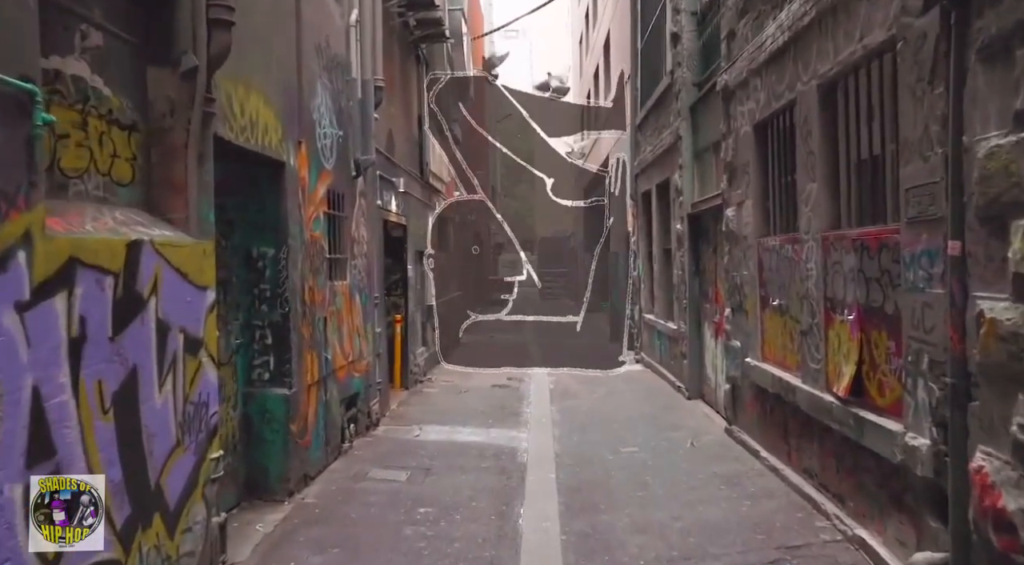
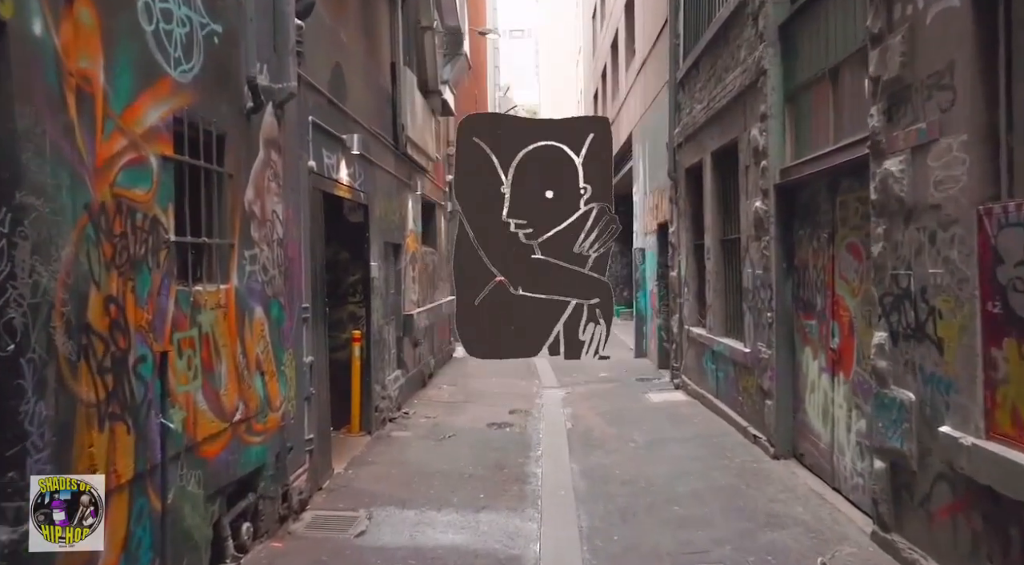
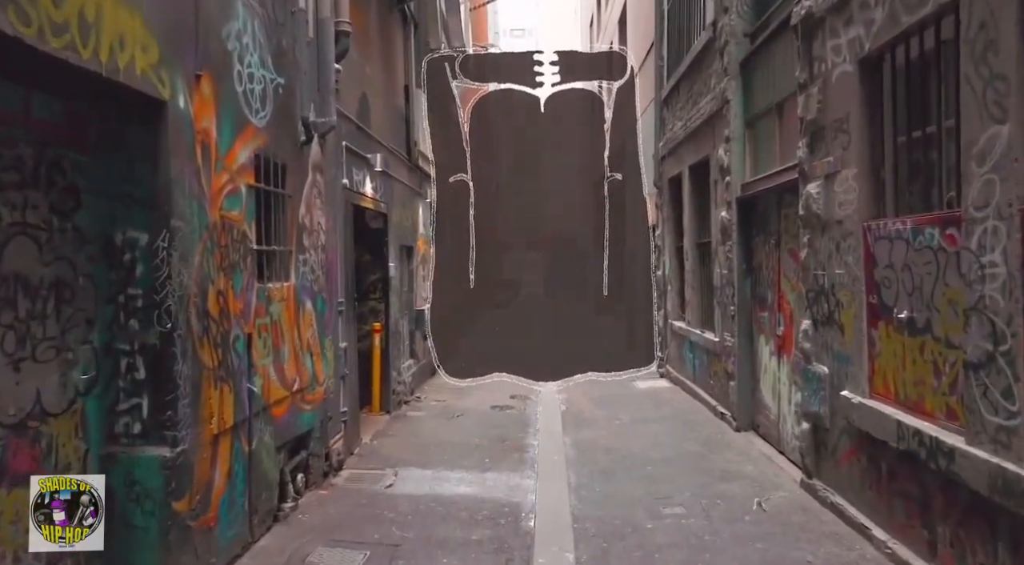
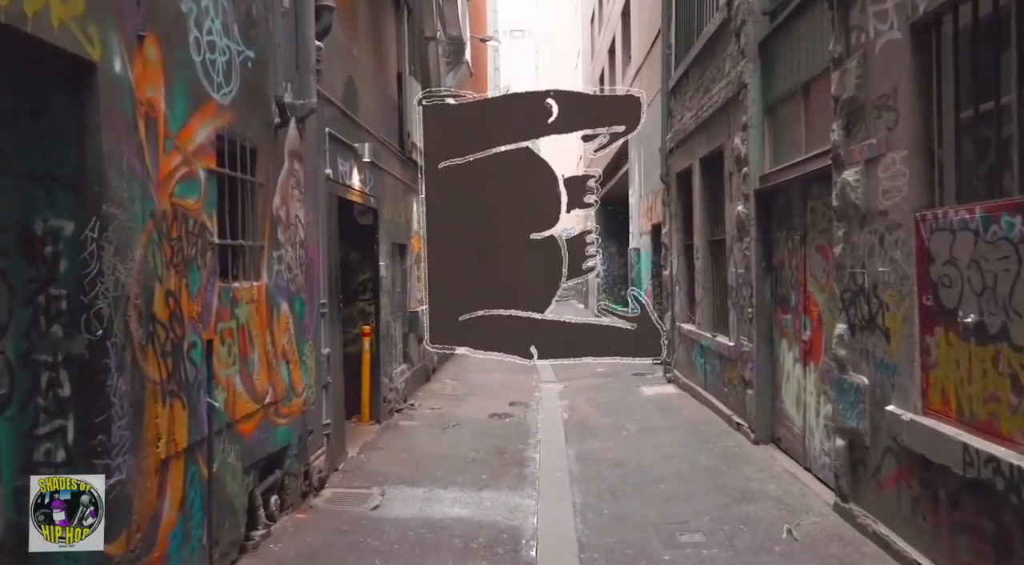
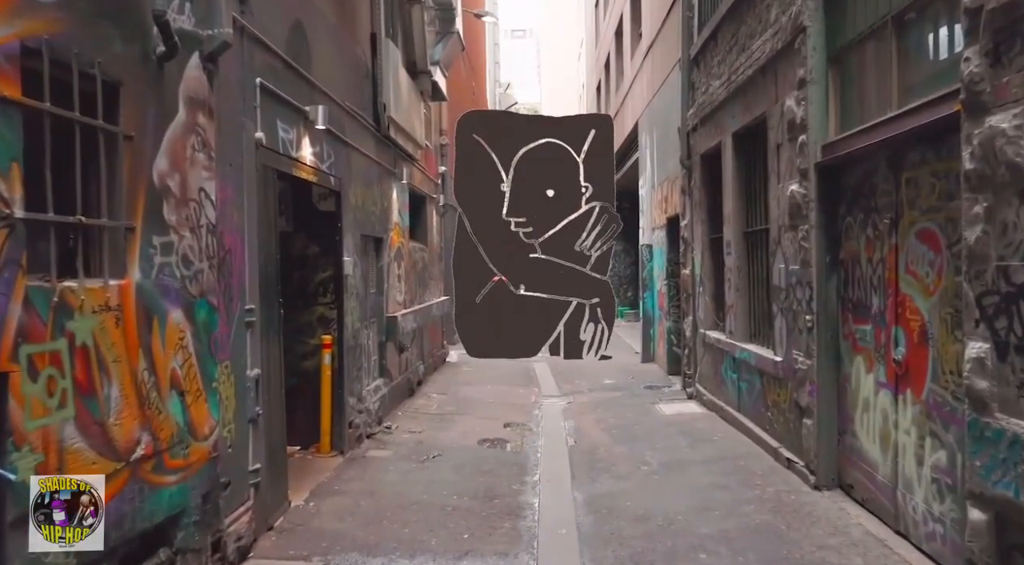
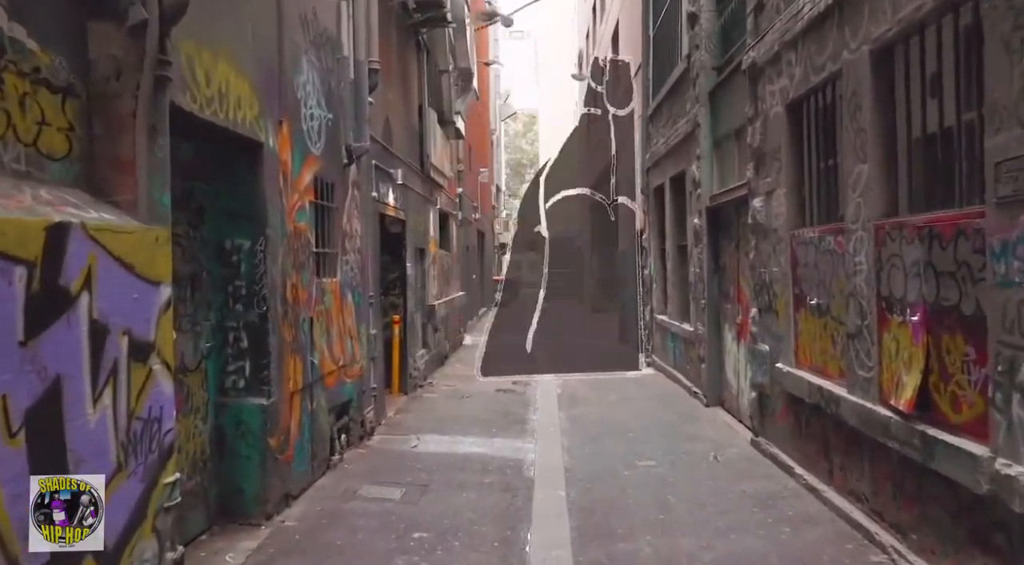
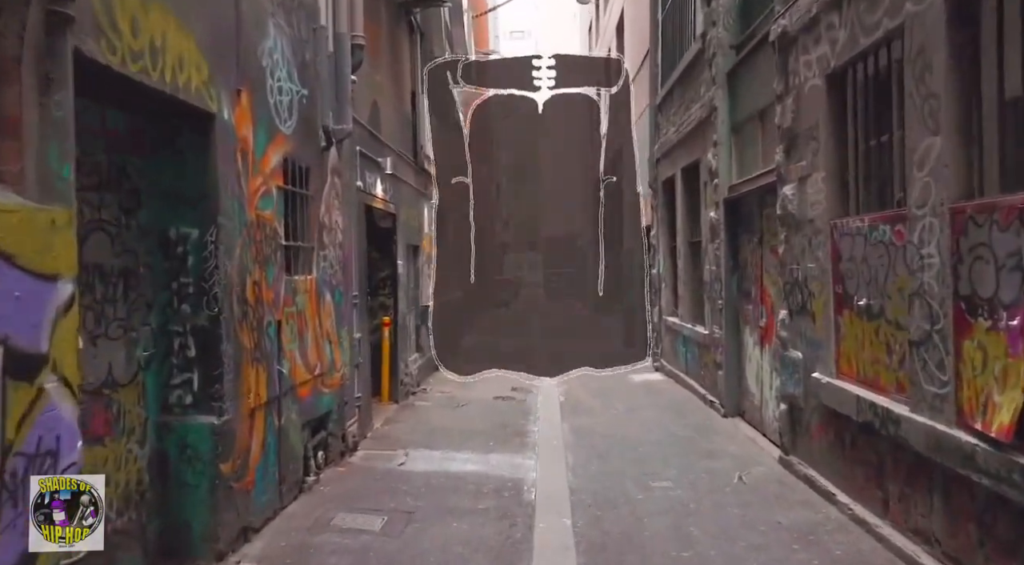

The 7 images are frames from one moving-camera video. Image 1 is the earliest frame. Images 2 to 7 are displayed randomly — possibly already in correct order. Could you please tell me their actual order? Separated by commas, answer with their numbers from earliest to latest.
6, 7, 3, 4, 2, 5
